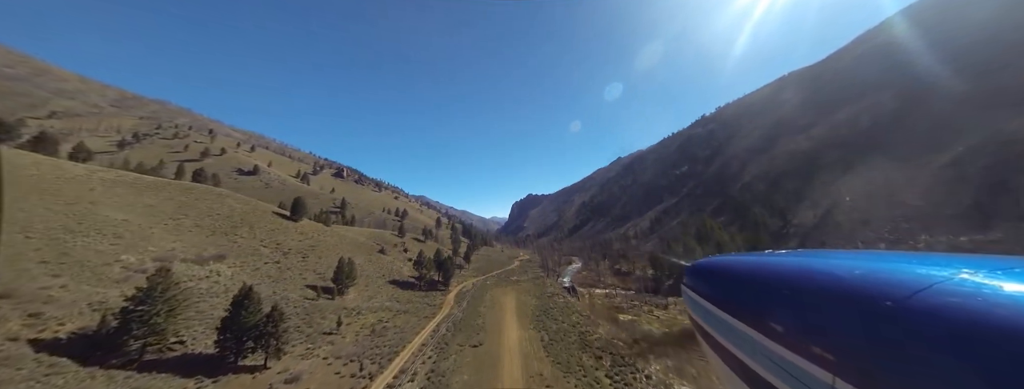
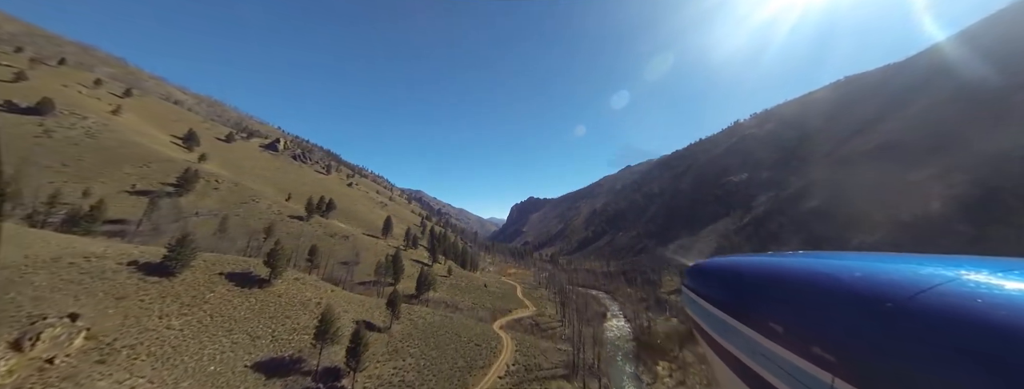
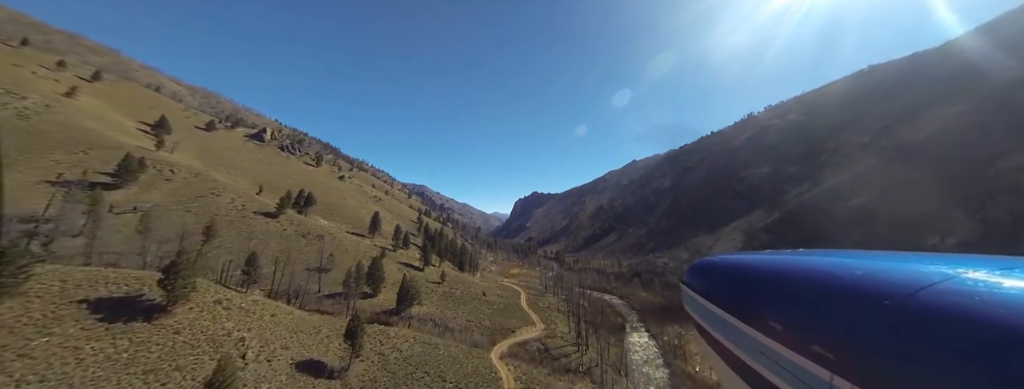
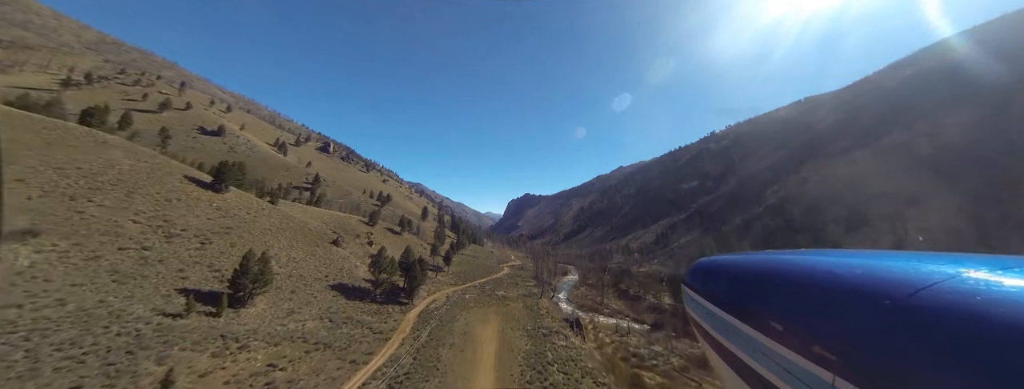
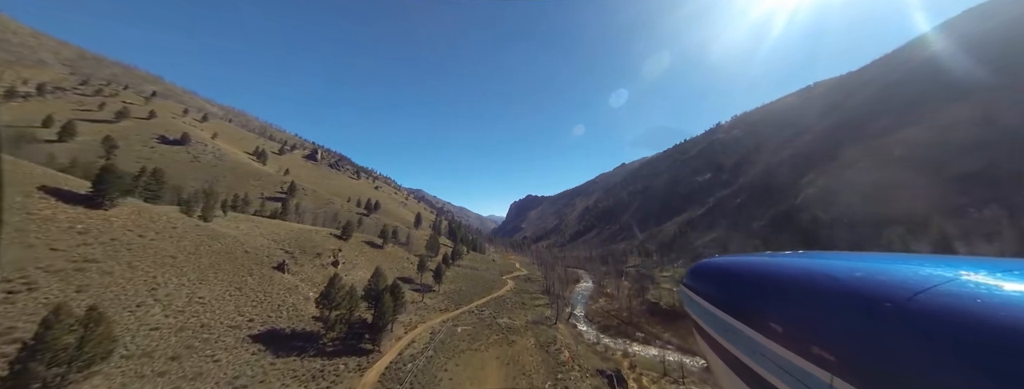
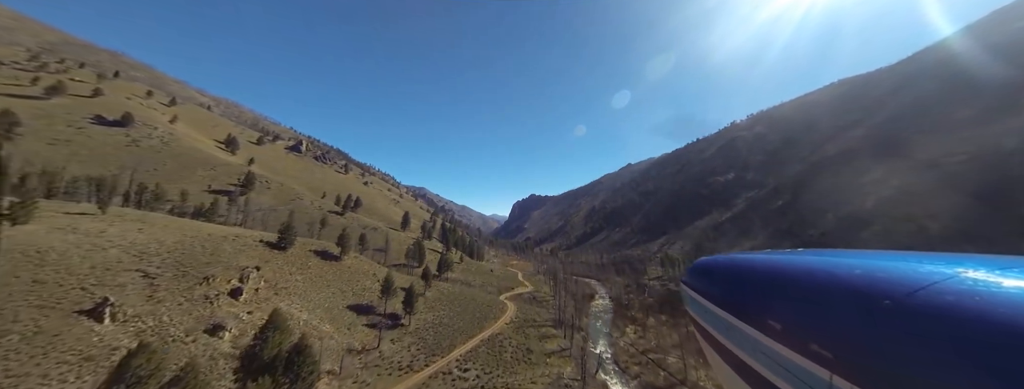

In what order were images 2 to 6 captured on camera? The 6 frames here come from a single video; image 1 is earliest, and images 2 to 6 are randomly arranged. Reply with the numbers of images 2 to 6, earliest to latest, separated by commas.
4, 5, 6, 2, 3
